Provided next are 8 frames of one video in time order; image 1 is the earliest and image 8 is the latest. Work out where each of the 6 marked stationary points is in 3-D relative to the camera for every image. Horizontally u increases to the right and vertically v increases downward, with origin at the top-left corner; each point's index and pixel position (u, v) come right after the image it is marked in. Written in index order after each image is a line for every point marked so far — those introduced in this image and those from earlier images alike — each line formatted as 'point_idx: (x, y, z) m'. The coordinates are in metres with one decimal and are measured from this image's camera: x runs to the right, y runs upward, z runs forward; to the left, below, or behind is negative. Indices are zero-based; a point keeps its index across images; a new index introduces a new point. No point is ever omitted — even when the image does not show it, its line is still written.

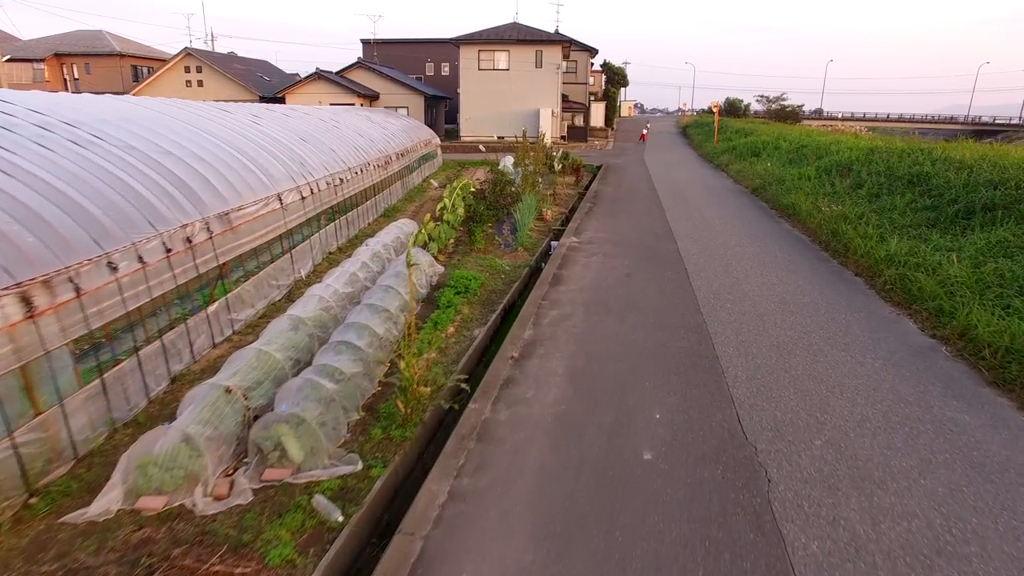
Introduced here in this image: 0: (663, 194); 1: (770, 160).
0: (+3.3, +2.1, +12.0) m
1: (+6.8, +3.3, +14.2) m
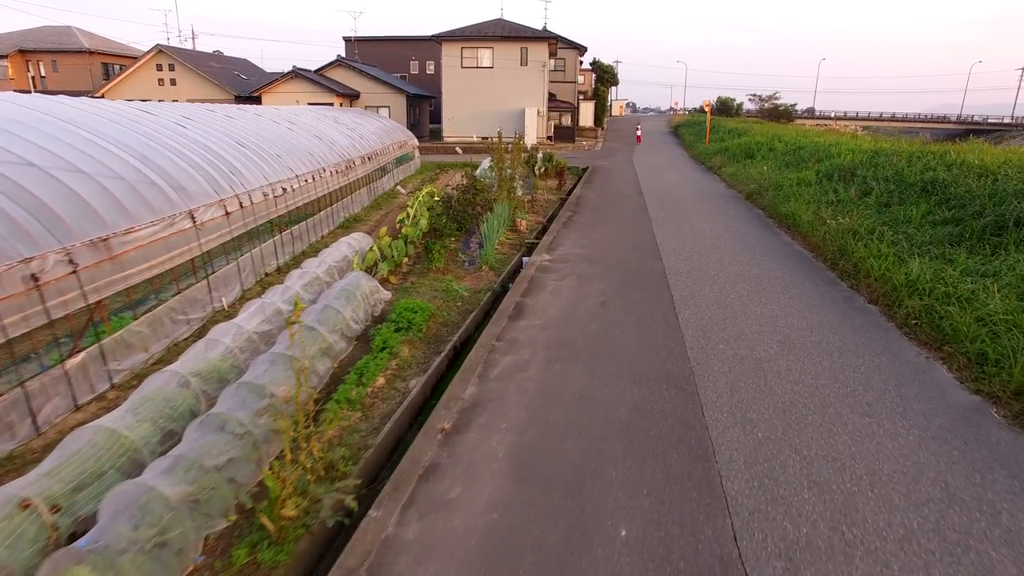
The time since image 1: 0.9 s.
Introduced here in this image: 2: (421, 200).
0: (+2.8, +1.8, +11.1) m
1: (+6.3, +3.1, +13.3) m
2: (-1.5, +1.4, +8.8) m
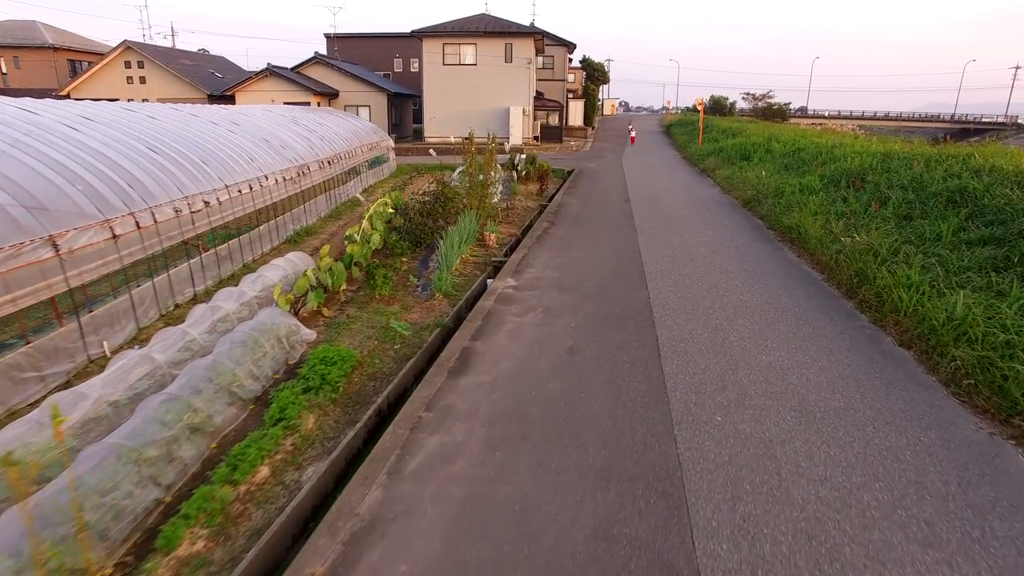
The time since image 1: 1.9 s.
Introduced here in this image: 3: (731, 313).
0: (+2.3, +1.5, +10.0) m
1: (+5.7, +2.8, +12.3) m
2: (-2.0, +1.1, +7.7) m
3: (+2.0, -0.2, +5.0) m
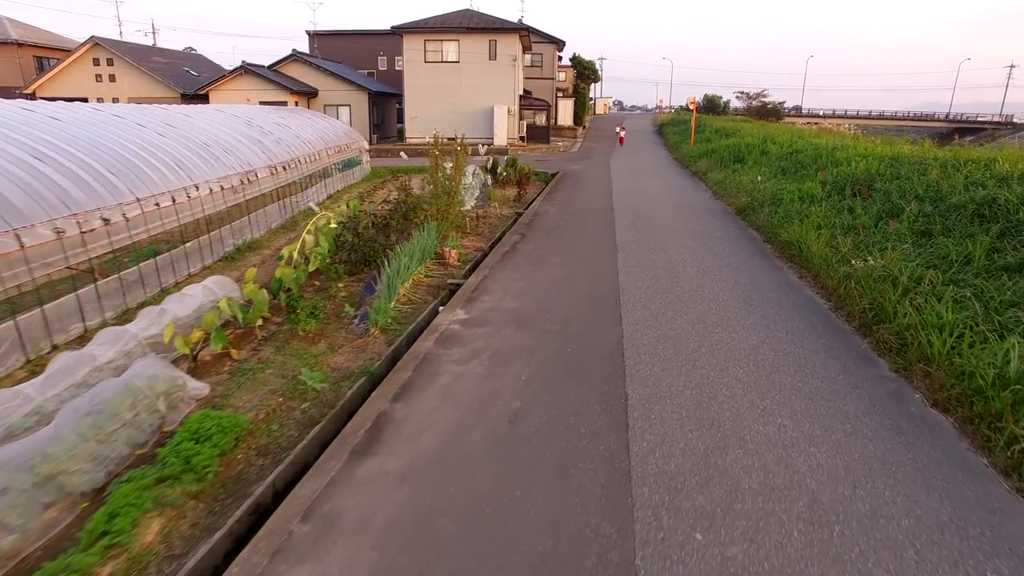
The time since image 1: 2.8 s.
0: (+1.8, +1.2, +9.1) m
1: (+5.2, +2.5, +11.4) m
2: (-2.4, +0.8, +6.7) m
3: (+1.6, -0.5, +4.1) m
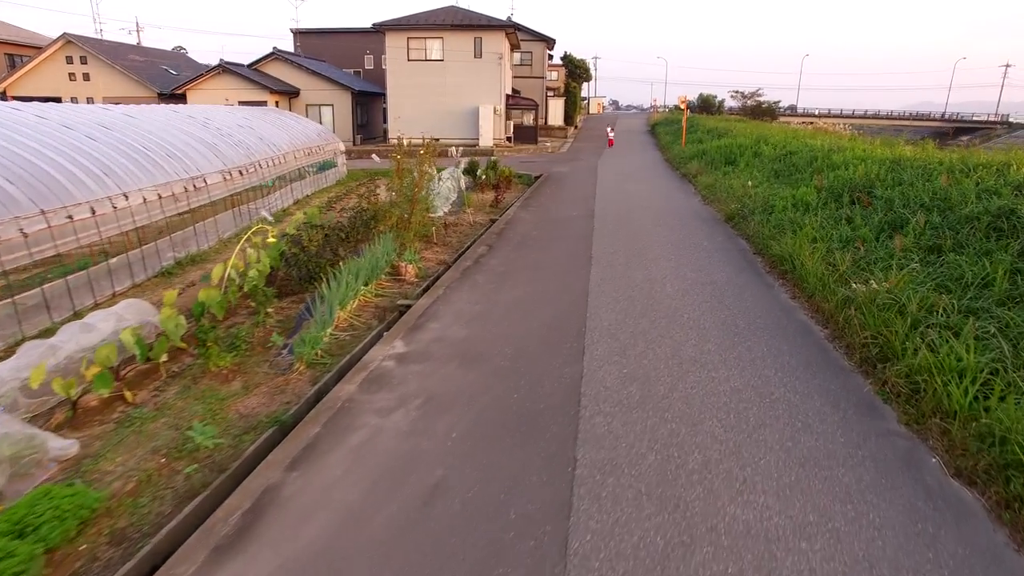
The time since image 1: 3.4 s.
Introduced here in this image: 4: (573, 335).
0: (+1.4, +1.0, +8.4) m
1: (+4.7, +2.3, +10.7) m
2: (-2.9, +0.5, +6.0) m
3: (+1.2, -0.8, +3.4) m
4: (+0.5, -0.4, +4.4) m
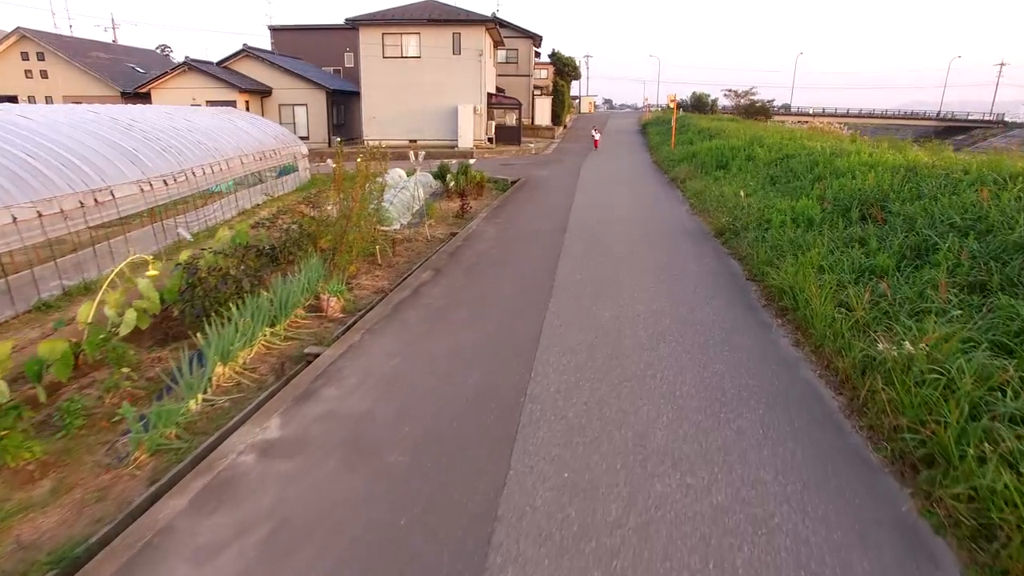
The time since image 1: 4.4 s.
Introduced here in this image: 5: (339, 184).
0: (+0.8, +0.6, +7.4) m
1: (+4.1, +2.0, +9.7) m
2: (-3.4, +0.2, +4.9) m
3: (+0.6, -1.1, +2.3) m
4: (0.0, -0.7, +3.4) m
5: (-2.3, +1.4, +6.9) m
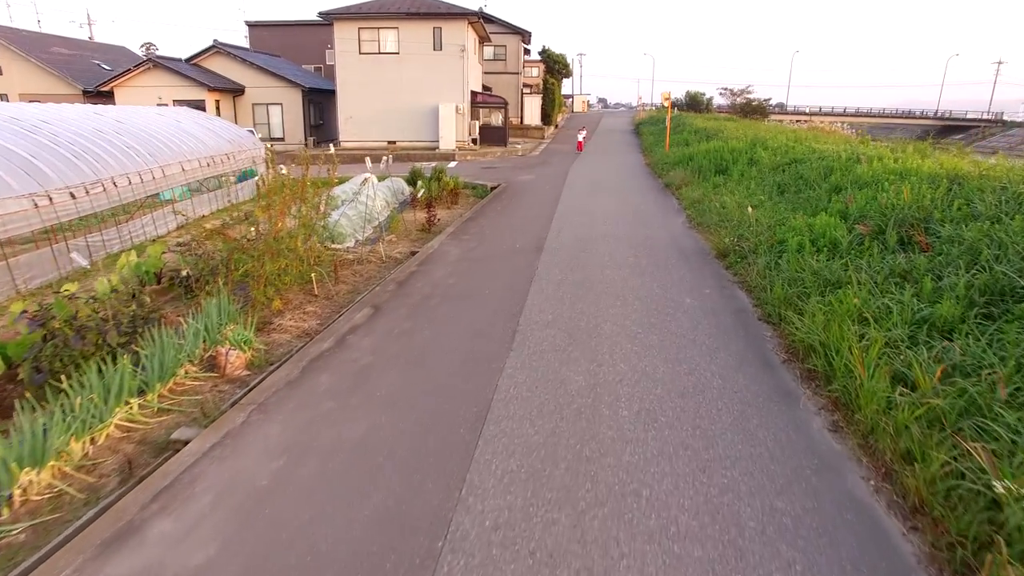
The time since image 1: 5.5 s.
0: (+0.4, +0.3, +6.2) m
1: (+3.7, +1.6, +8.5) m
2: (-3.8, -0.2, +3.7) m
3: (+0.3, -1.5, +1.1) m
4: (-0.4, -1.1, +2.2) m
5: (-2.7, +1.0, +5.8) m
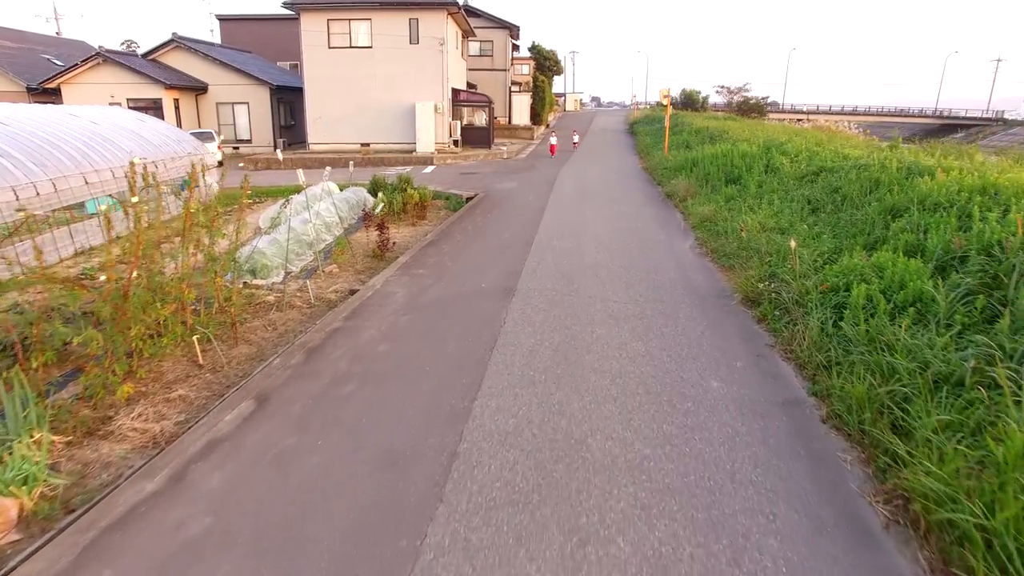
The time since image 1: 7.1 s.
0: (0.0, -0.2, +4.6) m
1: (+3.3, +1.1, +7.0) m
2: (-4.1, -0.8, +2.1) m
3: (0.0, -2.0, -0.4) m
4: (-0.7, -1.7, +0.6) m
5: (-3.1, +0.4, +4.1) m
